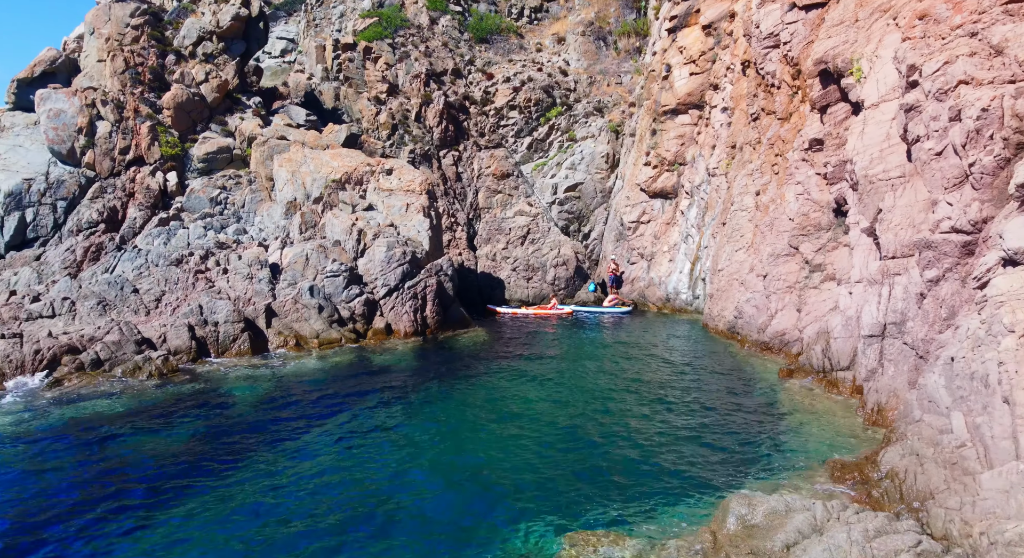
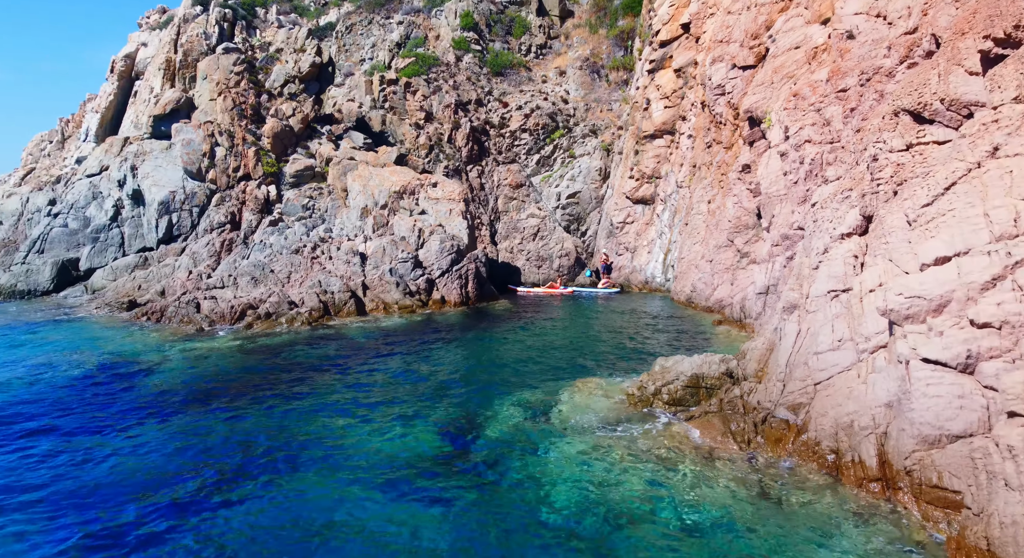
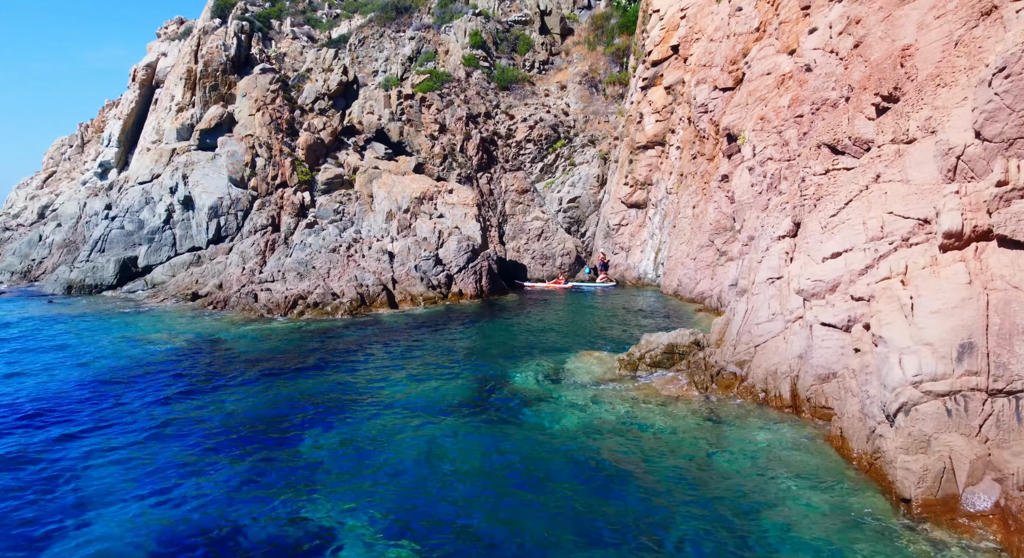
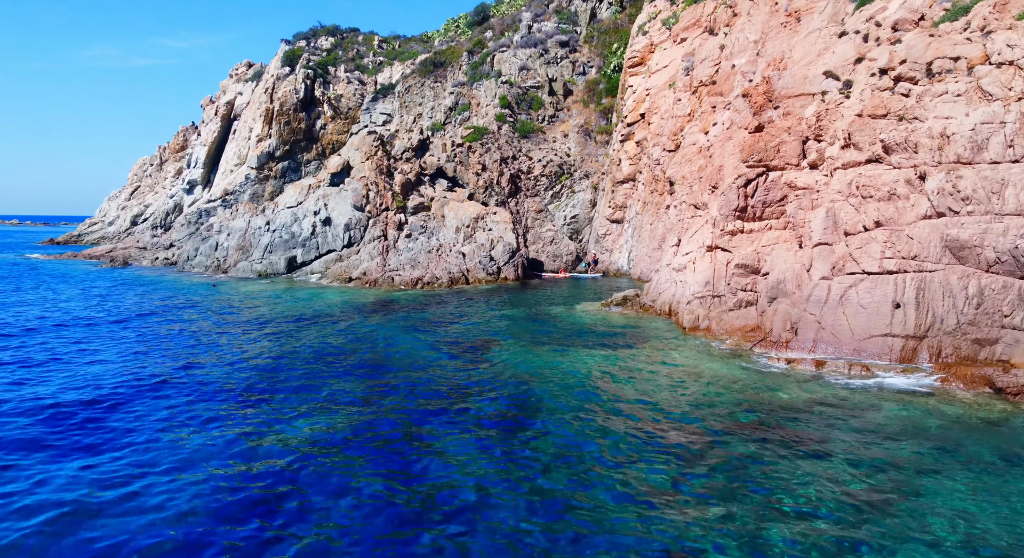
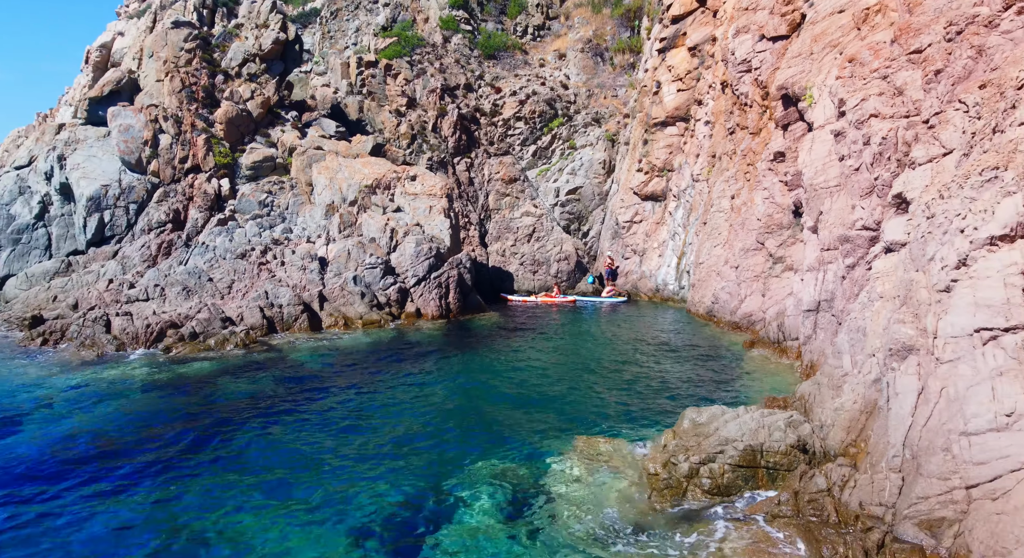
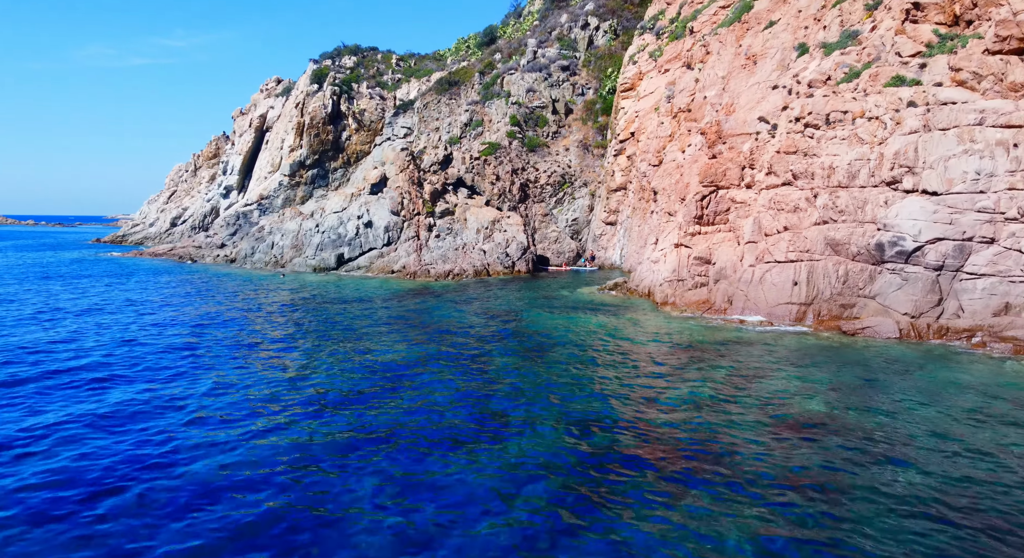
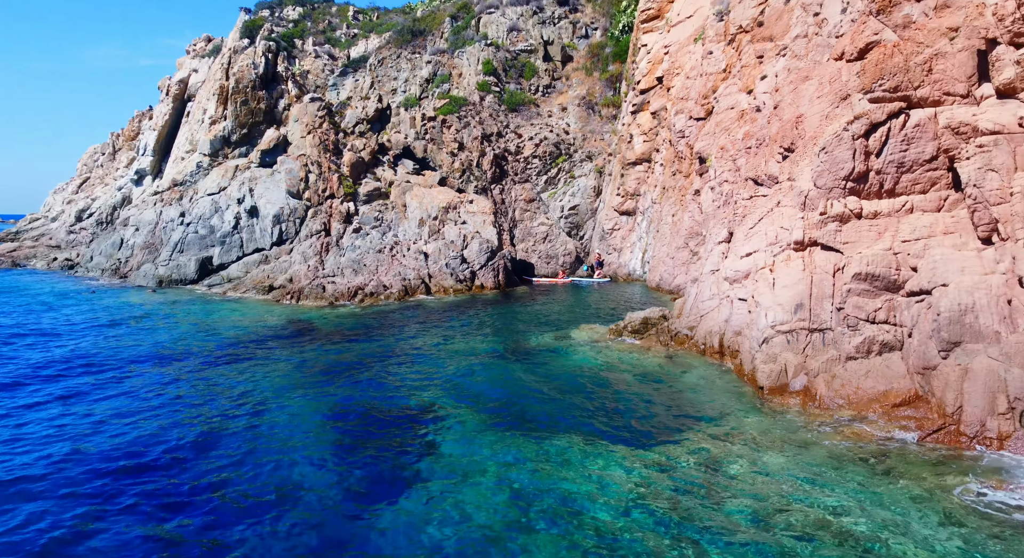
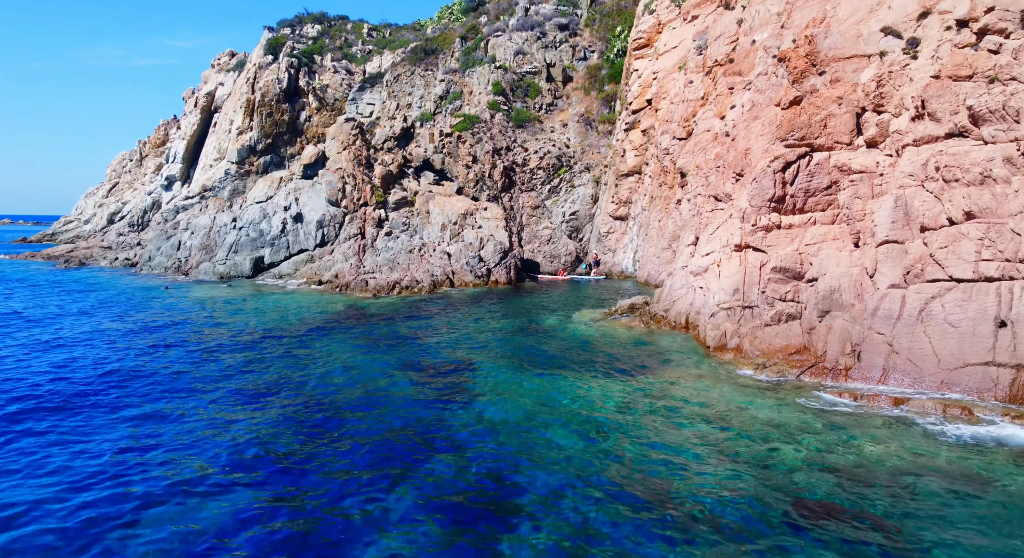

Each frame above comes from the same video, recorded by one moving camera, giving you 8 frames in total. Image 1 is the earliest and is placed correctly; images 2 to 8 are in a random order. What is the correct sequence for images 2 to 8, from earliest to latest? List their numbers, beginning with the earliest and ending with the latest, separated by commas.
5, 2, 3, 7, 8, 4, 6
